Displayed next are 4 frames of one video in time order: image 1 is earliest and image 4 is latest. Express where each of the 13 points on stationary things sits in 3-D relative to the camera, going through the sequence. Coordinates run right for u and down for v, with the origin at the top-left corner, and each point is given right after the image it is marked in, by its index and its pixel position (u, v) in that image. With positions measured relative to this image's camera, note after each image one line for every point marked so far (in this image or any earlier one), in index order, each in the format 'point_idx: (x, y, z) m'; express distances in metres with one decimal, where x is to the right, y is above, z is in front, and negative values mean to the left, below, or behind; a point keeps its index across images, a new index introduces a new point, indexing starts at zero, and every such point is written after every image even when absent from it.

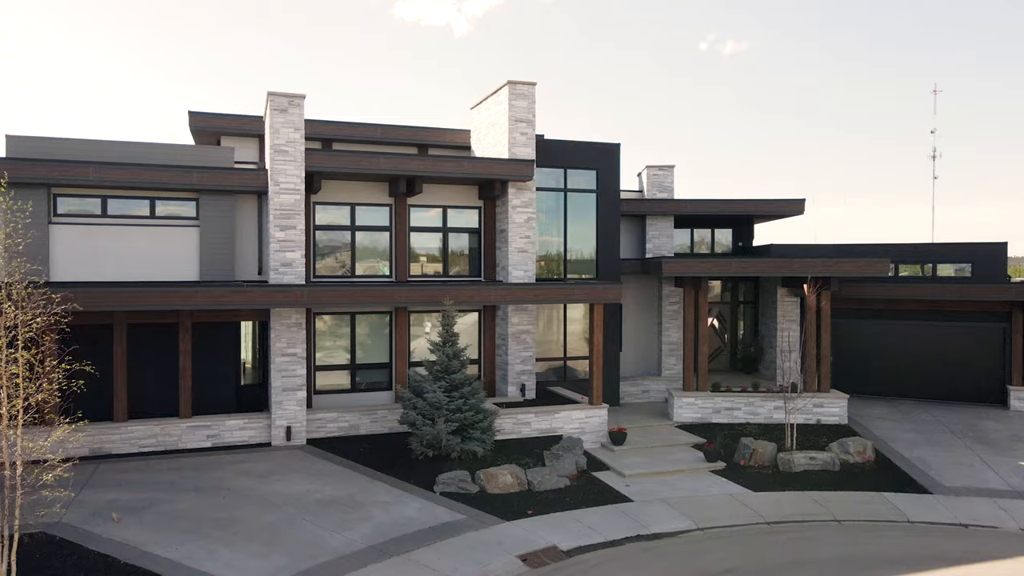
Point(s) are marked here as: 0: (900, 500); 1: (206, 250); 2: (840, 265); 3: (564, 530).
0: (+7.8, -4.3, +12.8) m
1: (-8.3, +1.0, +17.3) m
2: (+9.7, +0.7, +18.9) m
3: (+0.9, -4.3, +11.5) m
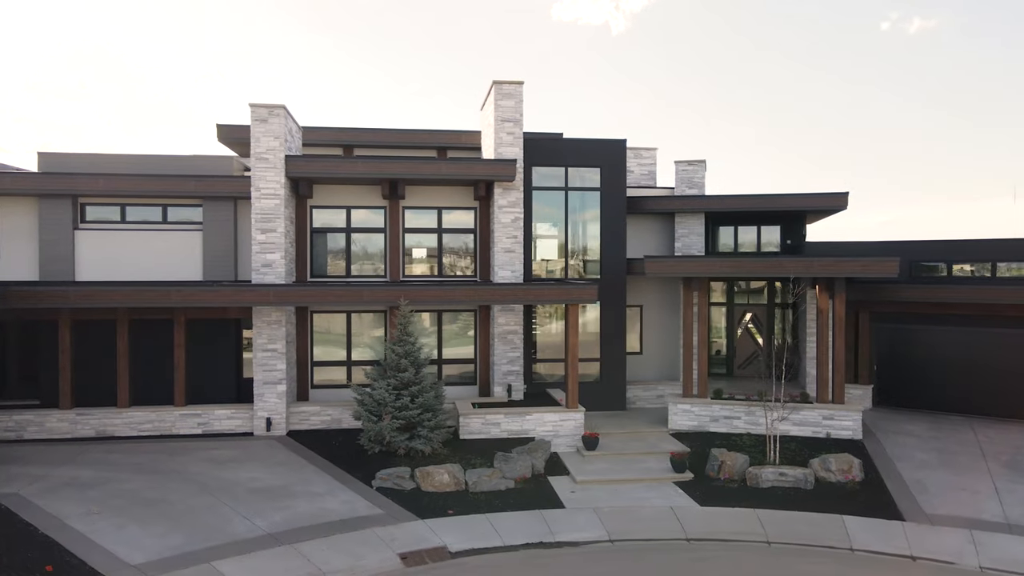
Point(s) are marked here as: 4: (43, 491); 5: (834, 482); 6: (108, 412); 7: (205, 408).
0: (+6.2, -4.3, +11.4) m
1: (-8.9, +1.0, +18.7) m
2: (+9.1, +0.6, +17.1) m
3: (-0.8, -4.3, +11.3) m
4: (-8.9, -3.8, +12.0) m
5: (+6.9, -4.1, +13.7) m
6: (-10.5, -3.2, +16.6) m
7: (-8.1, -3.2, +17.0) m
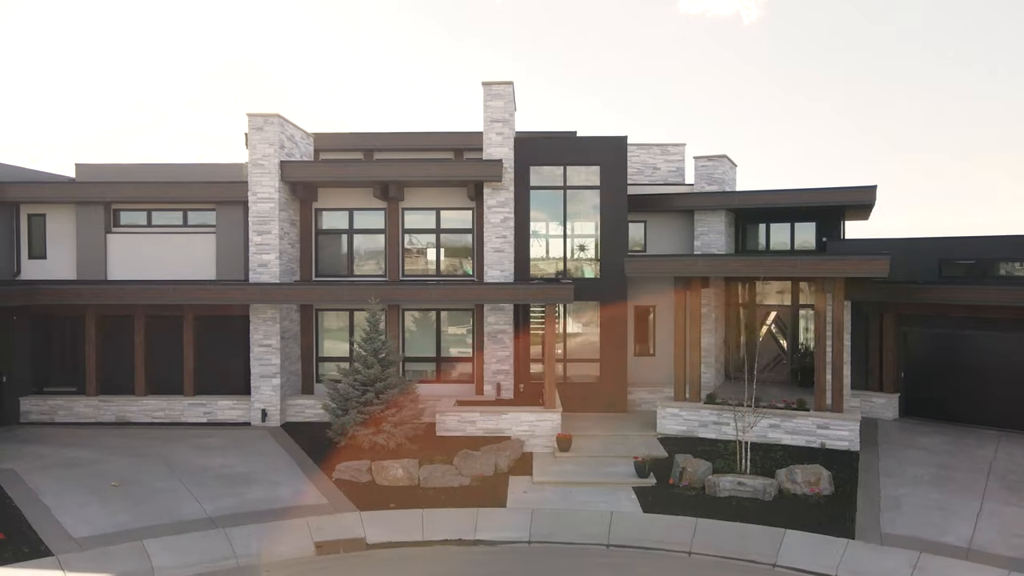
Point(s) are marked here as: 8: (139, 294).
0: (+4.8, -4.3, +10.7) m
1: (-9.1, +1.1, +20.1) m
2: (+8.5, +0.6, +16.0) m
3: (-2.2, -4.3, +11.6) m
4: (-10.0, -3.8, +13.5) m
5: (+5.8, -4.2, +12.9) m
6: (-11.0, -3.2, +18.2) m
7: (-8.6, -3.2, +18.2) m
8: (-10.1, -0.2, +17.4) m
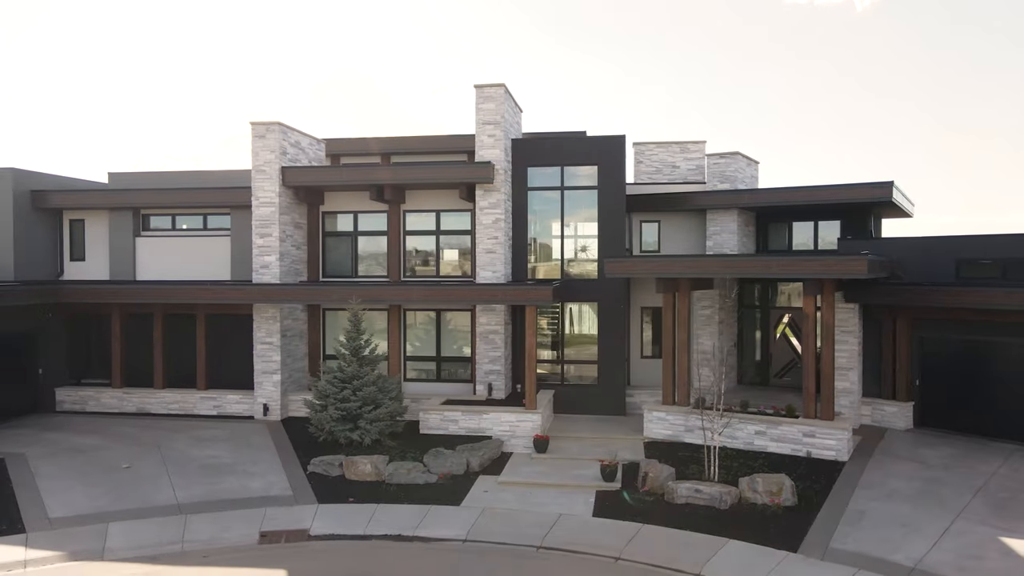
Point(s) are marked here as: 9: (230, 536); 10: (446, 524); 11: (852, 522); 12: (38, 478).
0: (+3.6, -4.3, +10.5) m
1: (-9.2, +1.1, +21.2) m
2: (+7.9, +0.6, +15.3) m
3: (-3.2, -4.3, +12.1) m
4: (-10.8, -3.8, +14.8) m
5: (+4.8, -4.2, +12.5) m
6: (-11.3, -3.2, +19.6) m
7: (-8.9, -3.2, +19.4) m
8: (-10.5, -0.2, +18.7) m
9: (-4.9, -4.4, +11.2) m
10: (-1.2, -4.4, +11.9) m
11: (+6.2, -4.3, +11.6) m
12: (-9.8, -4.0, +13.3) m
